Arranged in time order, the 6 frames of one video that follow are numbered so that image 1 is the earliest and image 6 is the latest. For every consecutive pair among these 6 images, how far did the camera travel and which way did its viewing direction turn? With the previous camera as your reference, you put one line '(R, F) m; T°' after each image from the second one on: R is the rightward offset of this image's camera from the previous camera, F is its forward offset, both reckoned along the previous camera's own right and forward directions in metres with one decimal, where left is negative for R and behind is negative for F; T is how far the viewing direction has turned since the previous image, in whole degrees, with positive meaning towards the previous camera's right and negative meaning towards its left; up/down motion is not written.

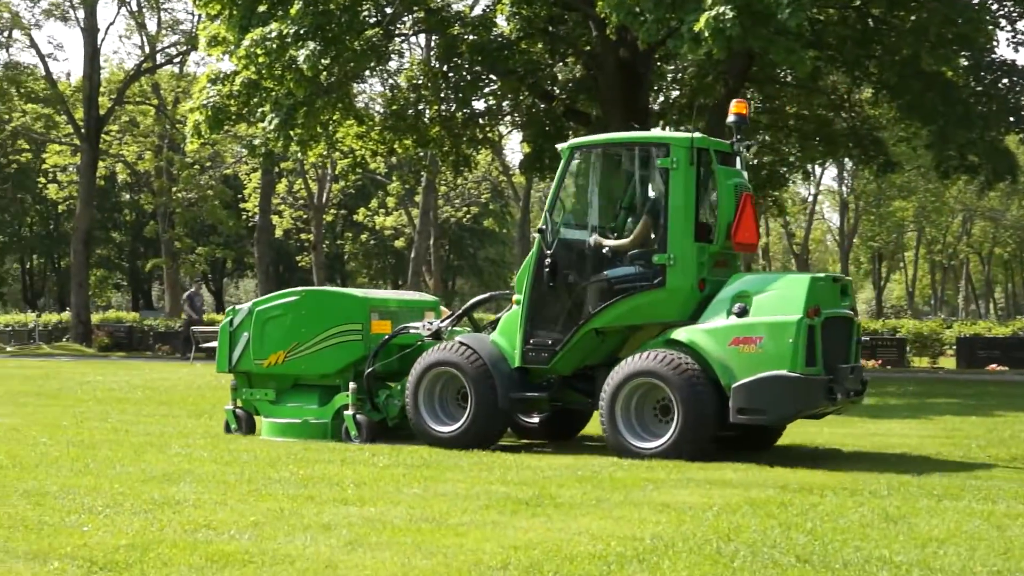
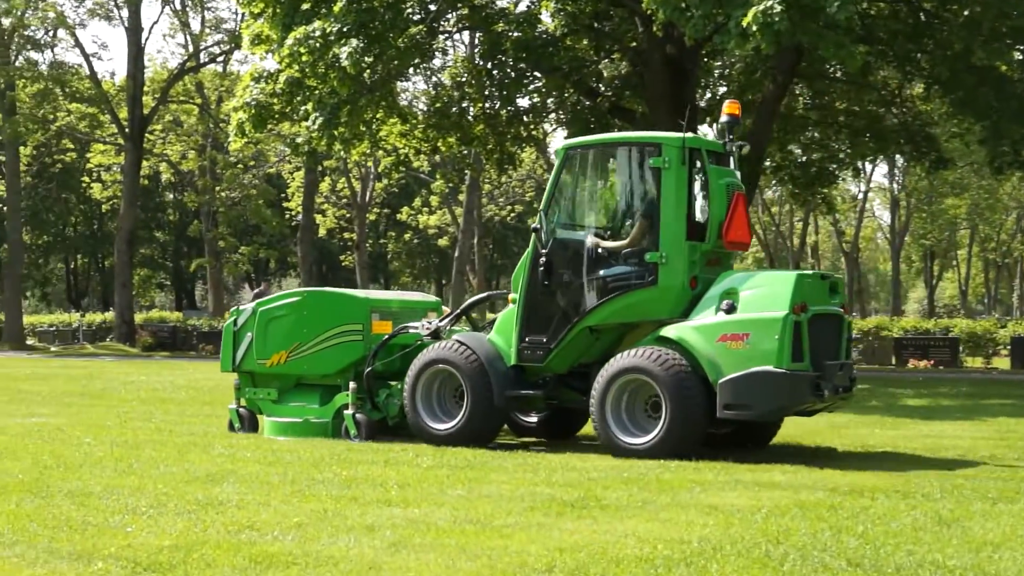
(0.0, +0.1) m; -2°
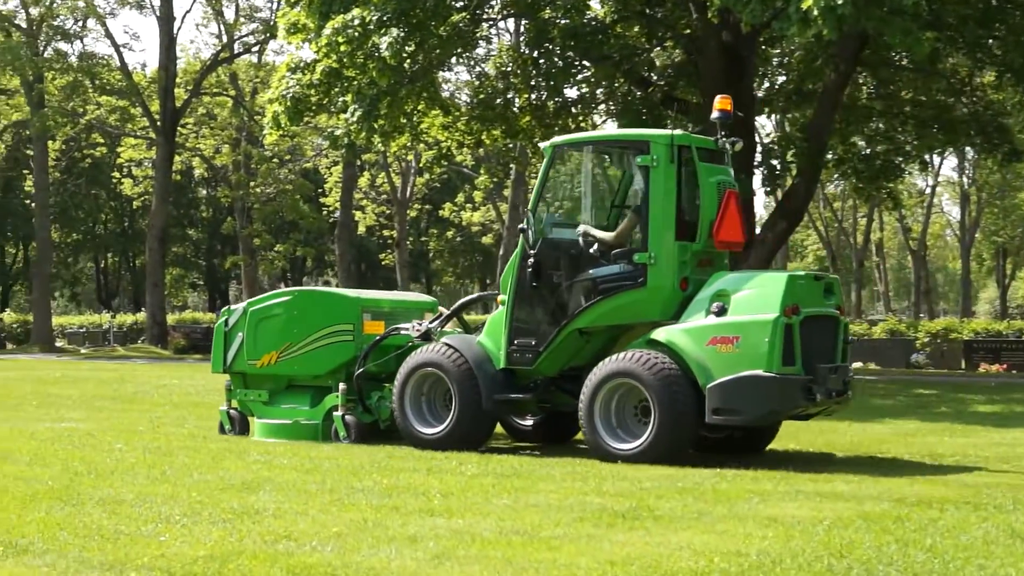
(-0.1, +0.5) m; -2°
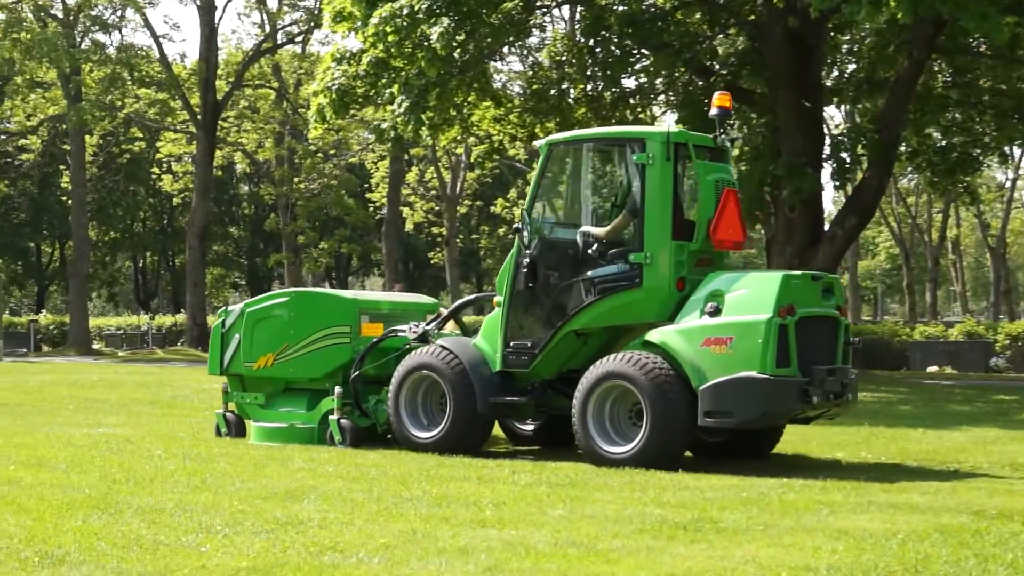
(-0.1, +0.5) m; -2°
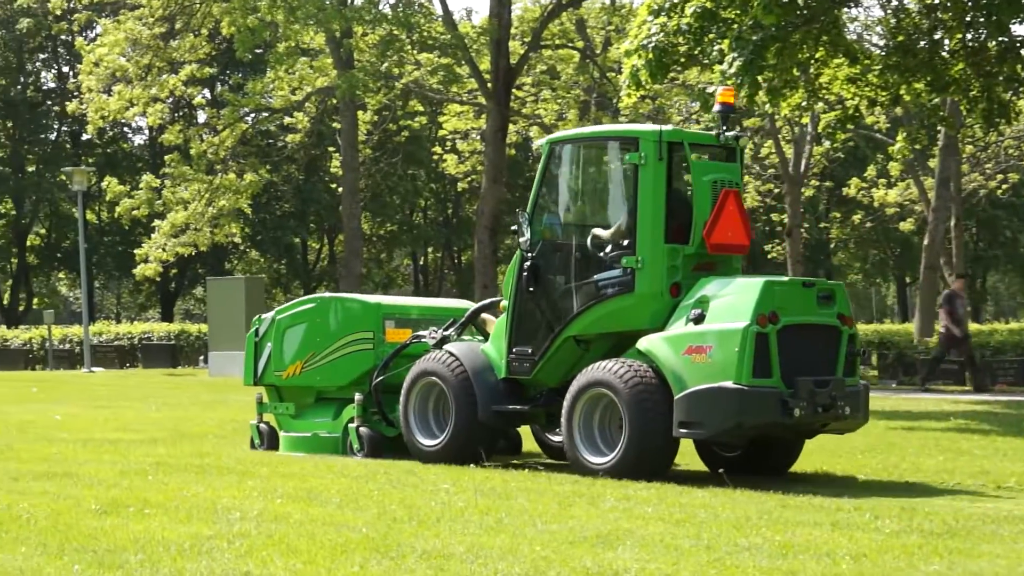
(-1.1, +1.8) m; -8°
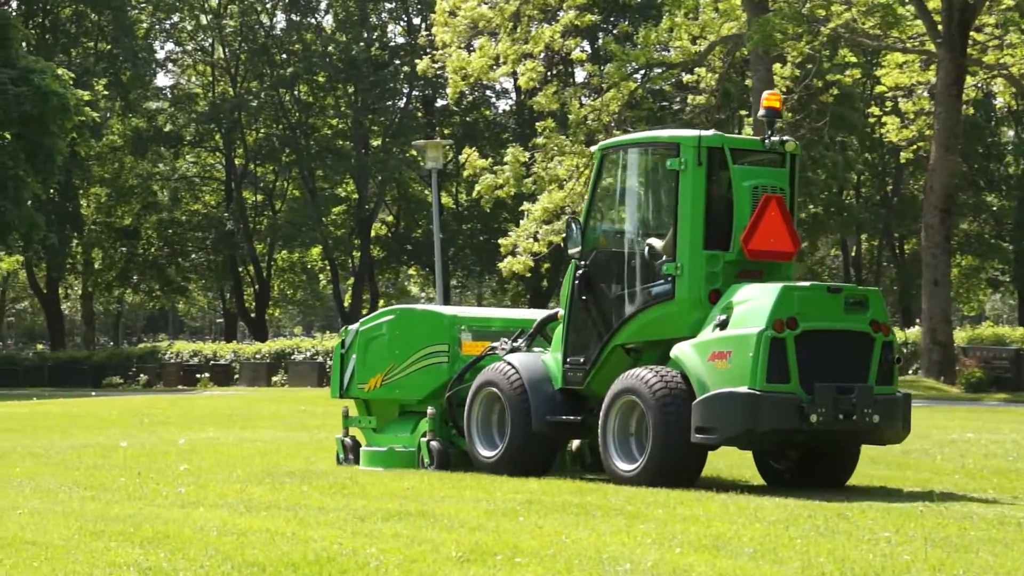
(-1.6, +1.6) m; -6°
